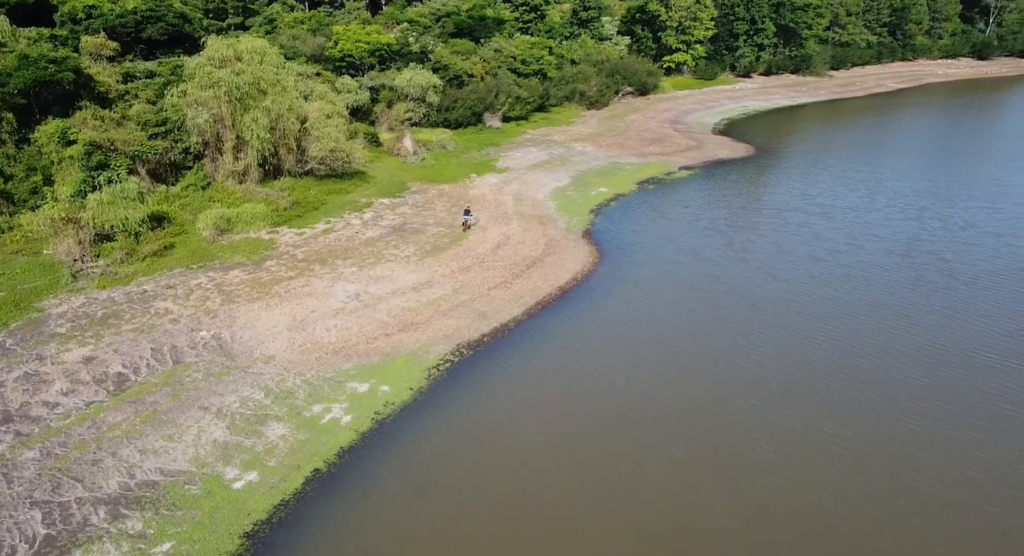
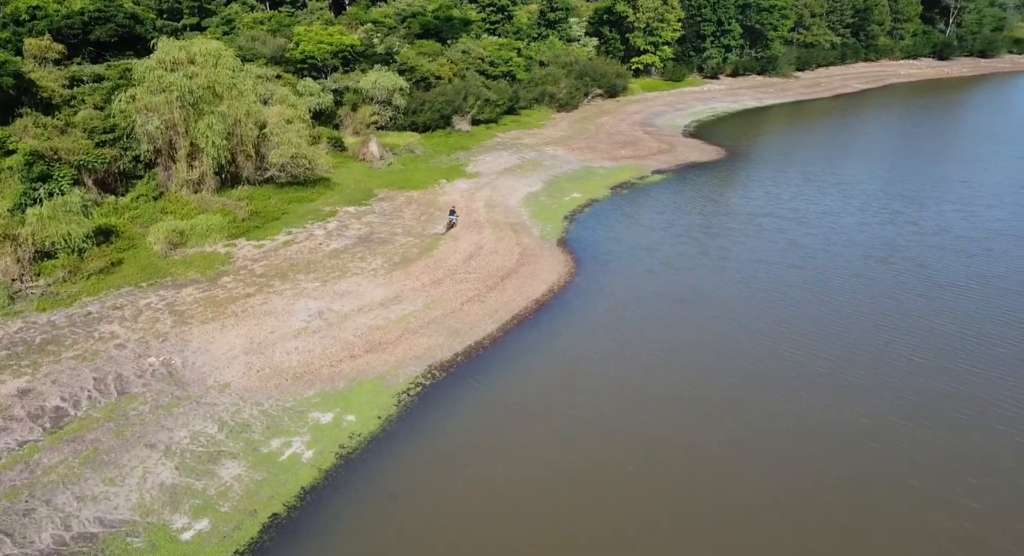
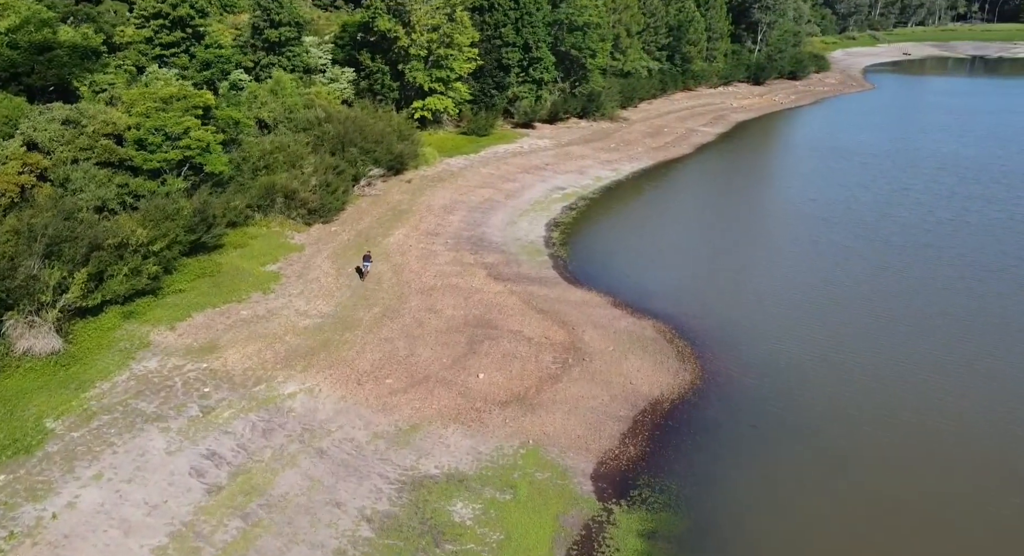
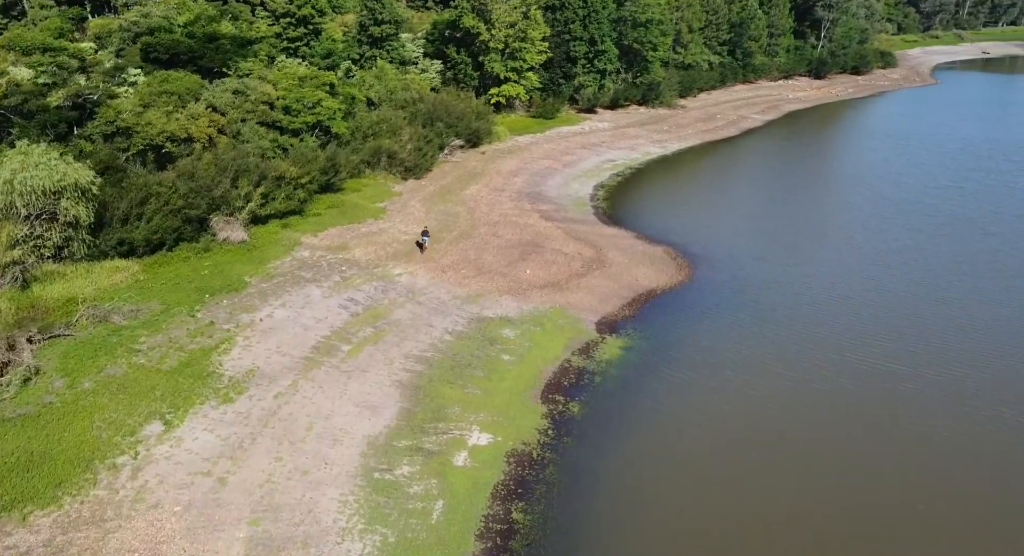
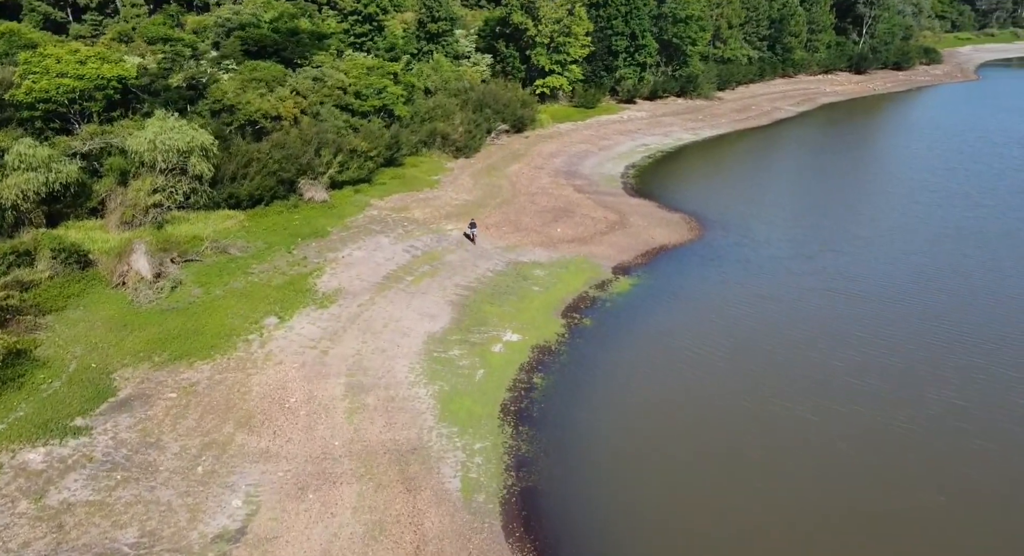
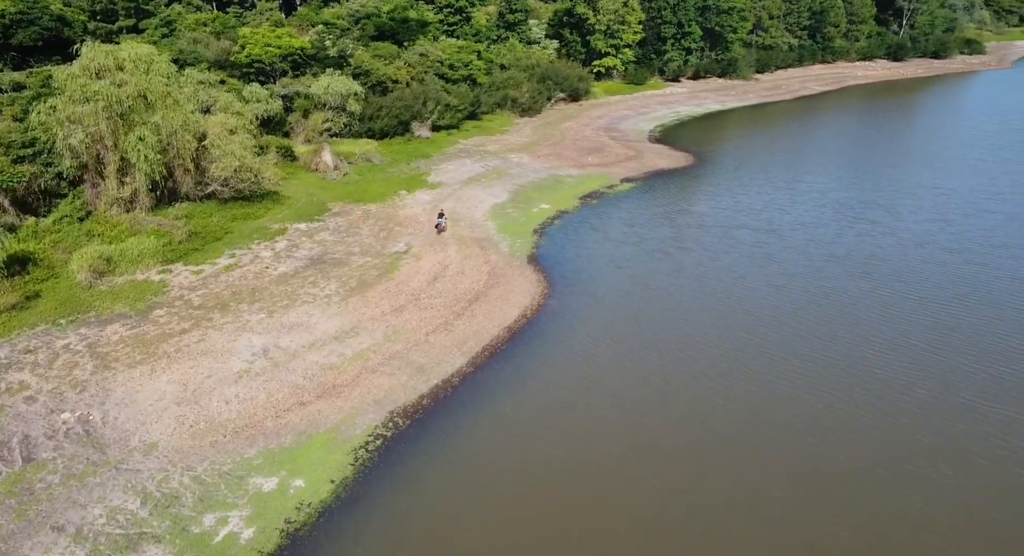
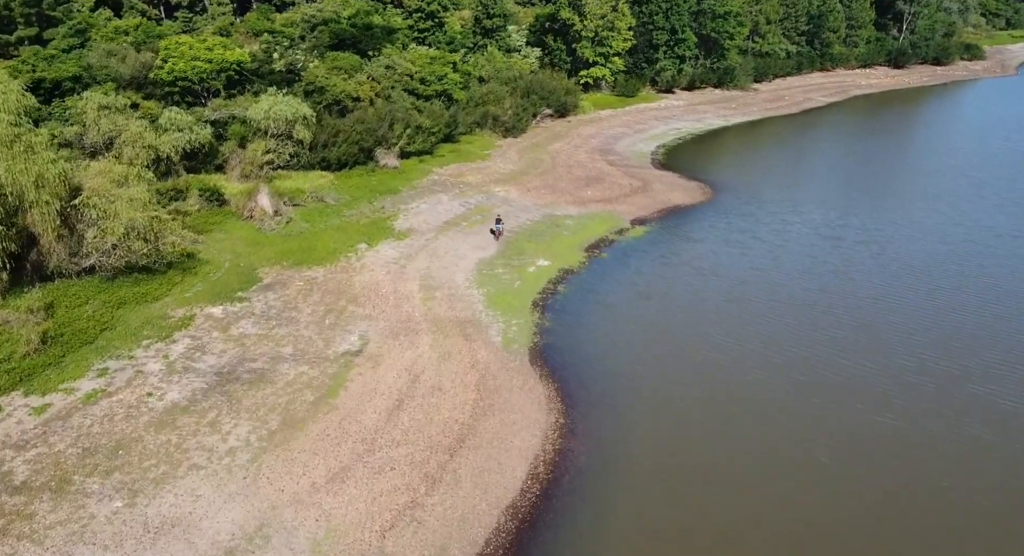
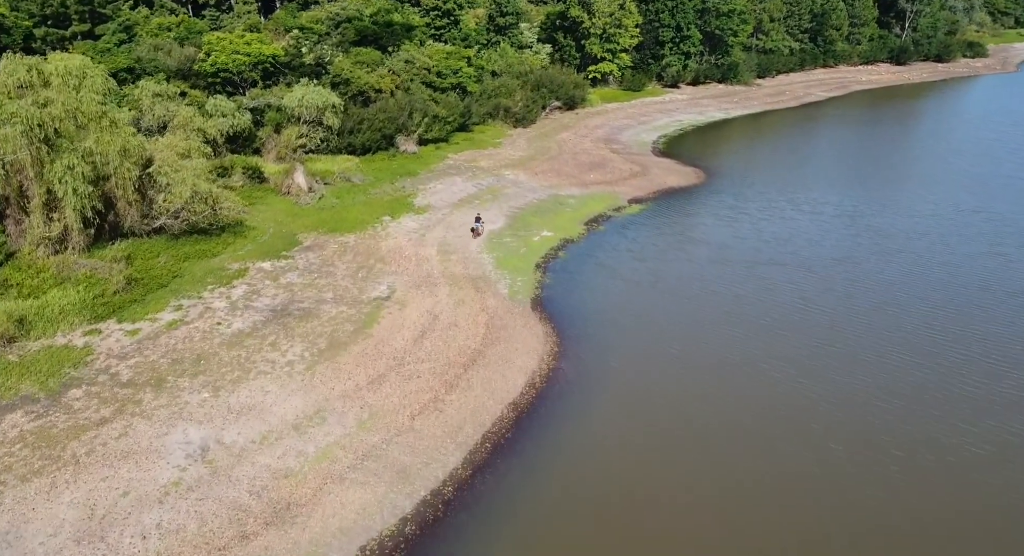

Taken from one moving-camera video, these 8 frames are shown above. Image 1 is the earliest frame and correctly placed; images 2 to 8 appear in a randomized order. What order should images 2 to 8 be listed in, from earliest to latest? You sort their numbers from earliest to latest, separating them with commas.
2, 6, 8, 7, 5, 4, 3
